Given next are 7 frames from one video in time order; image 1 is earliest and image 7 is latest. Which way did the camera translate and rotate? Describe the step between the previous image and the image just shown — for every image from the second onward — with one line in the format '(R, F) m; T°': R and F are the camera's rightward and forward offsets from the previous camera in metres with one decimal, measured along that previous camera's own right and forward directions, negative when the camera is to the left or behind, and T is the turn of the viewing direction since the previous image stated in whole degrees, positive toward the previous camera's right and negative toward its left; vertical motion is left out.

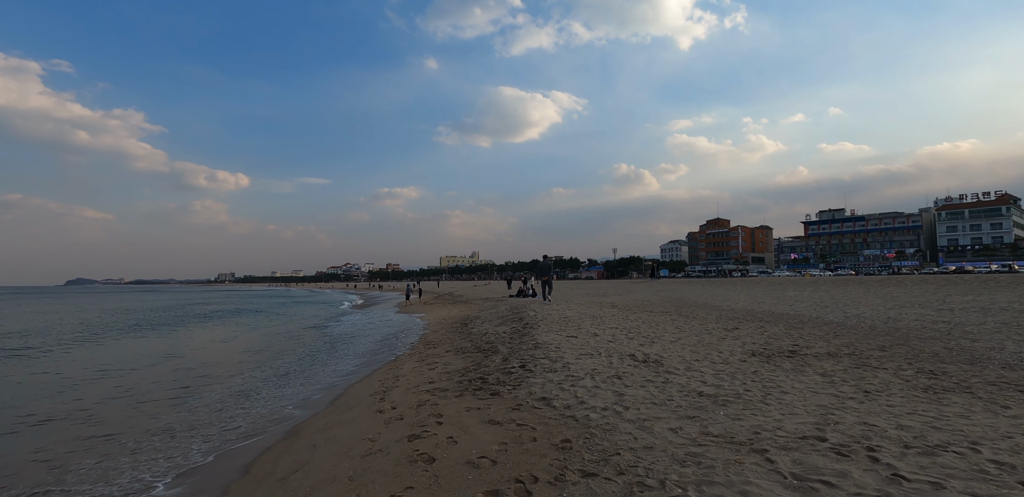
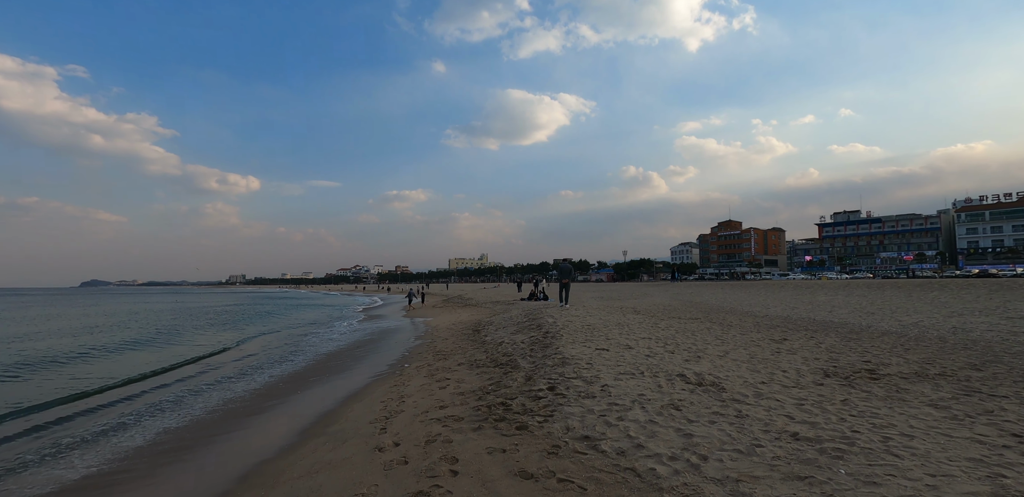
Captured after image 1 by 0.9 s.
(-0.3, +1.4) m; -1°
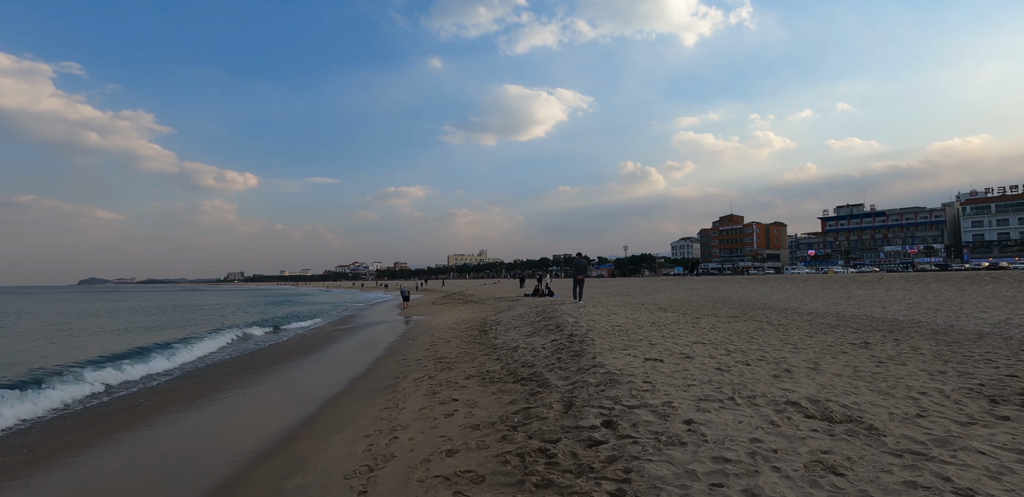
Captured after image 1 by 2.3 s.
(-0.4, +2.2) m; 0°
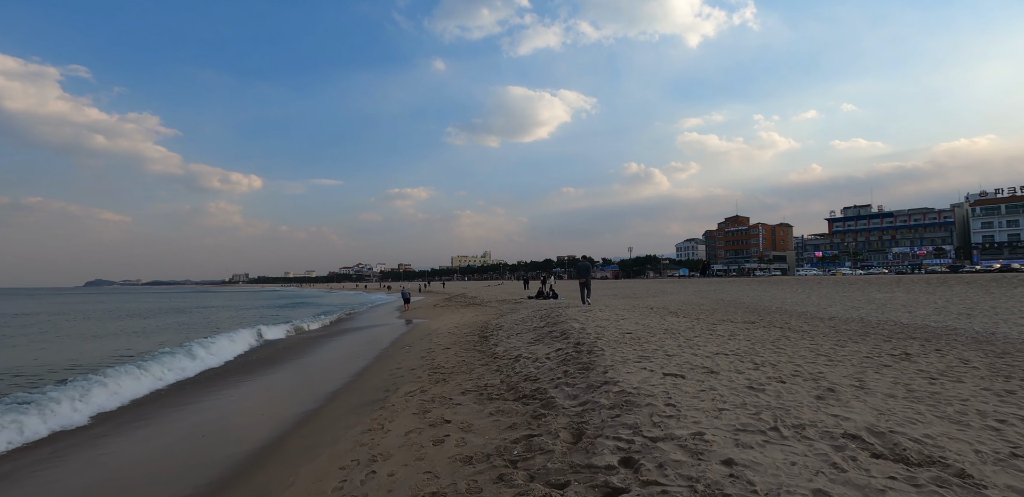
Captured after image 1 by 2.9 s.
(0.0, +0.9) m; 0°
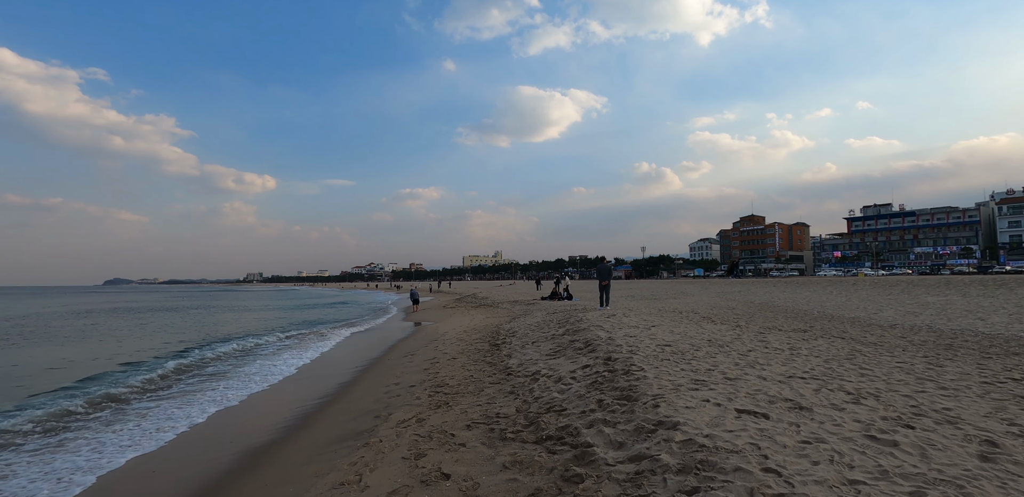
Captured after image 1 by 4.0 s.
(-0.1, +1.7) m; -1°
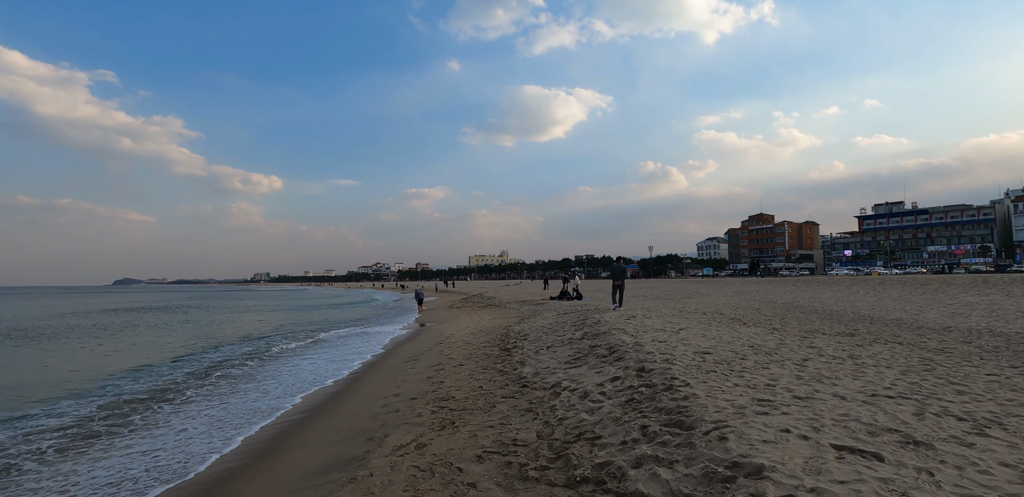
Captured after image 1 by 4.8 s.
(-0.2, +1.2) m; -1°
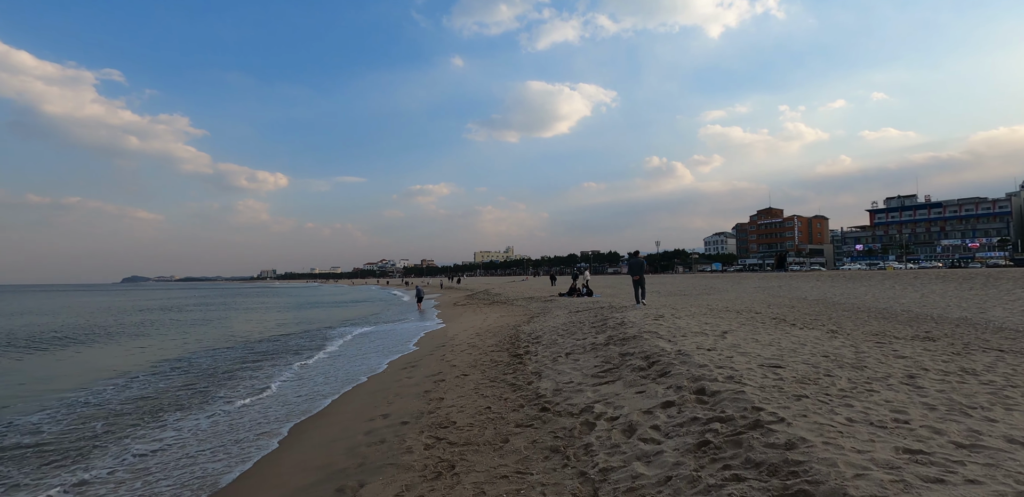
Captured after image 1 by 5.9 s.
(-0.1, +1.7) m; -1°
